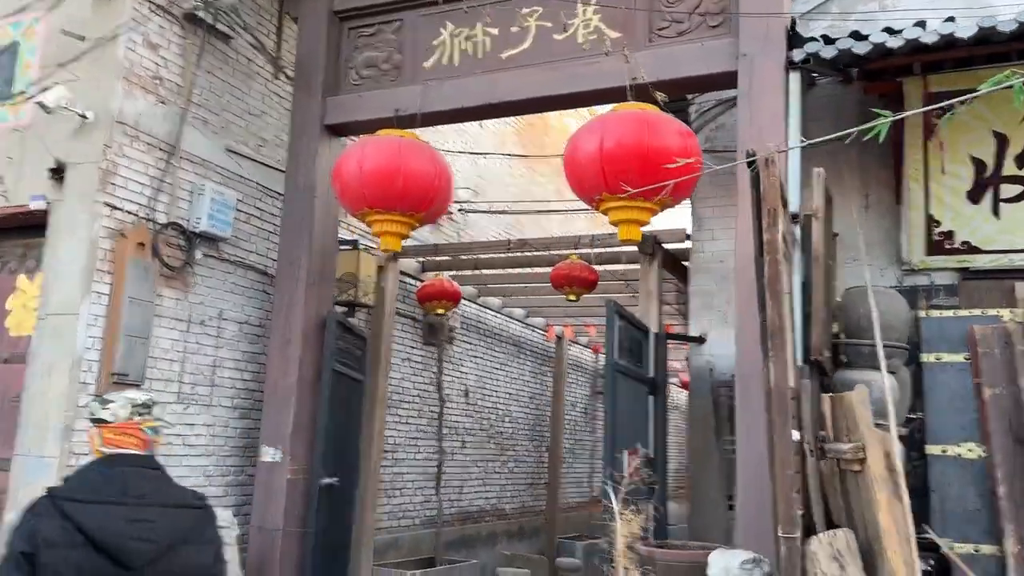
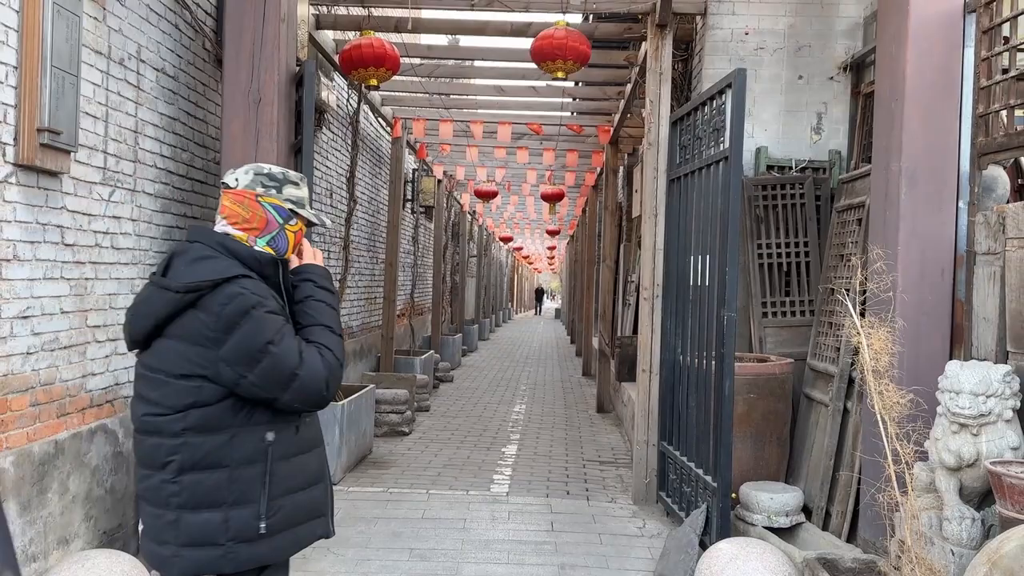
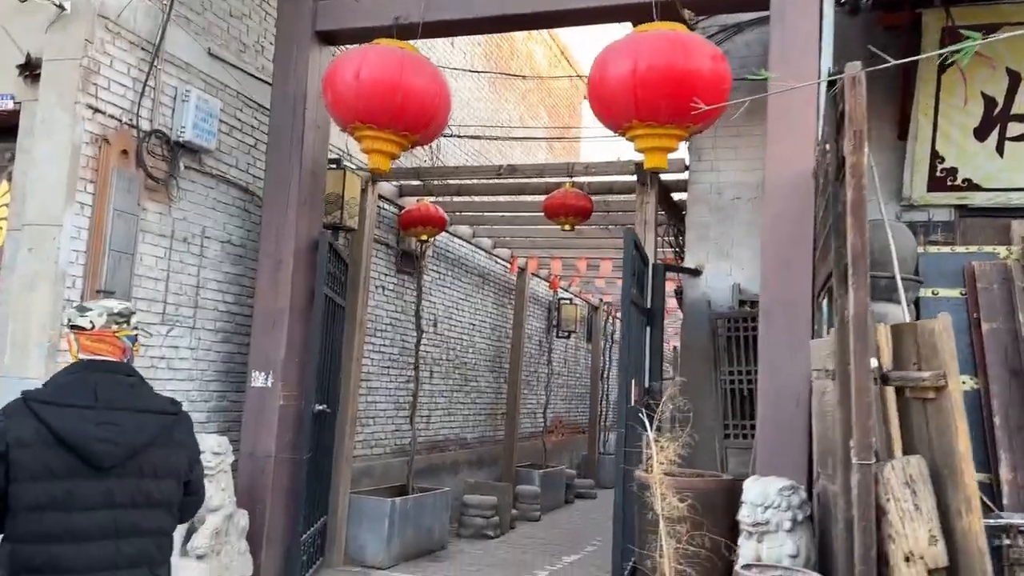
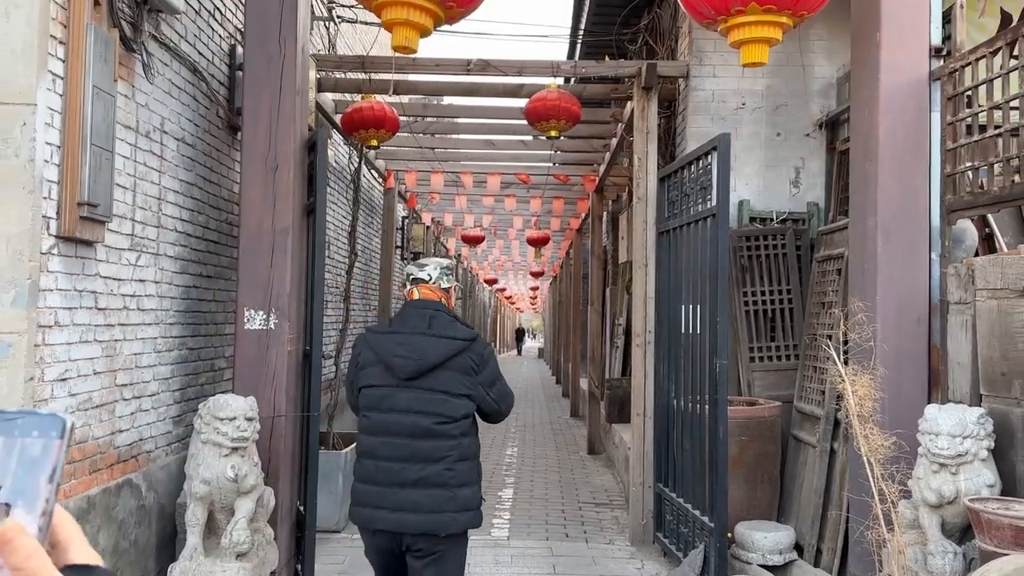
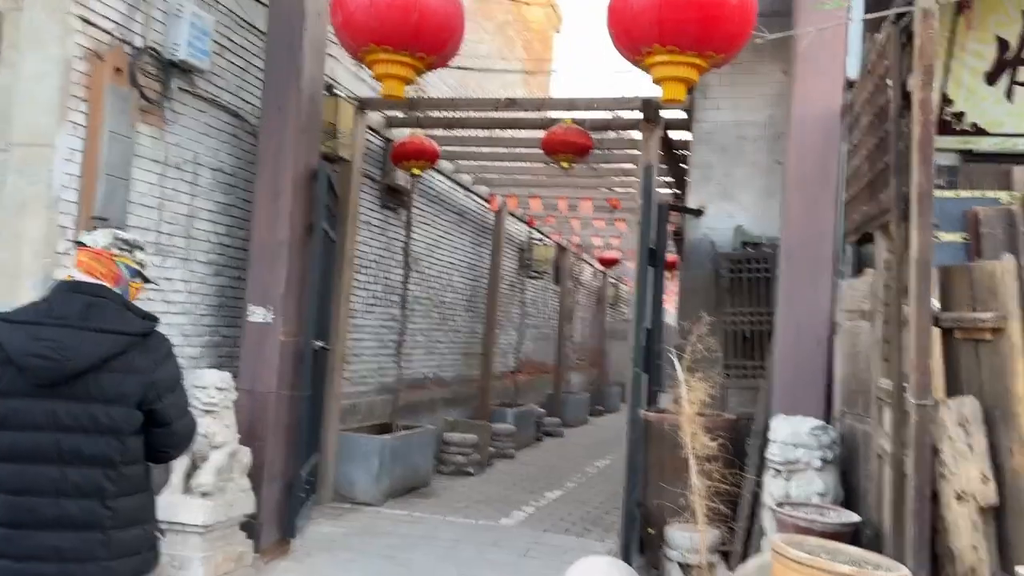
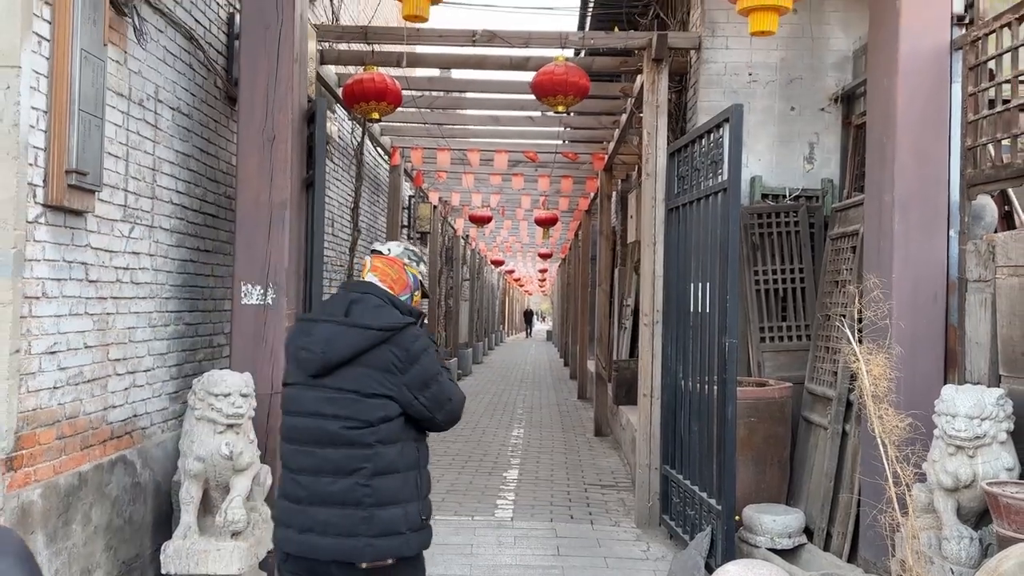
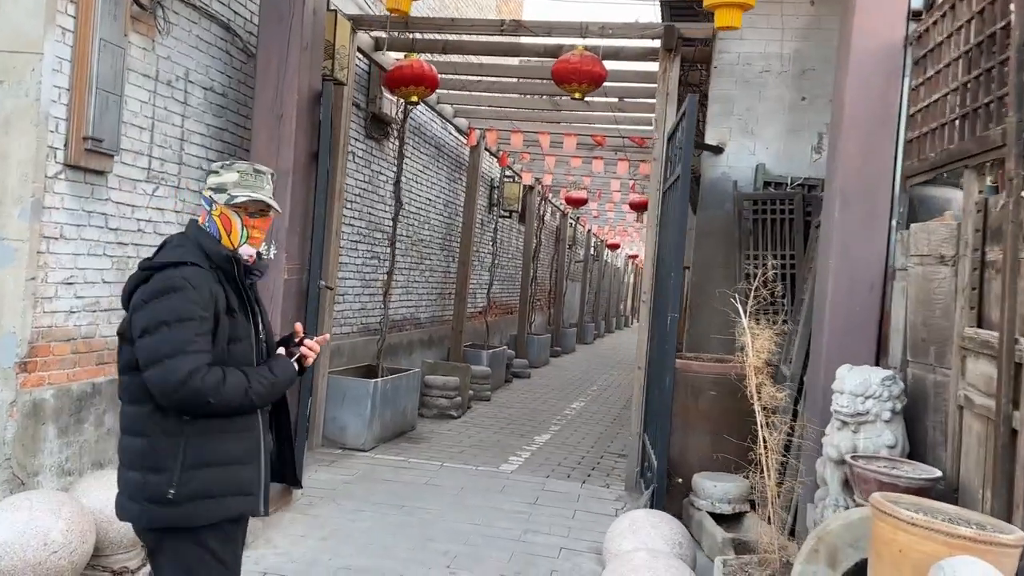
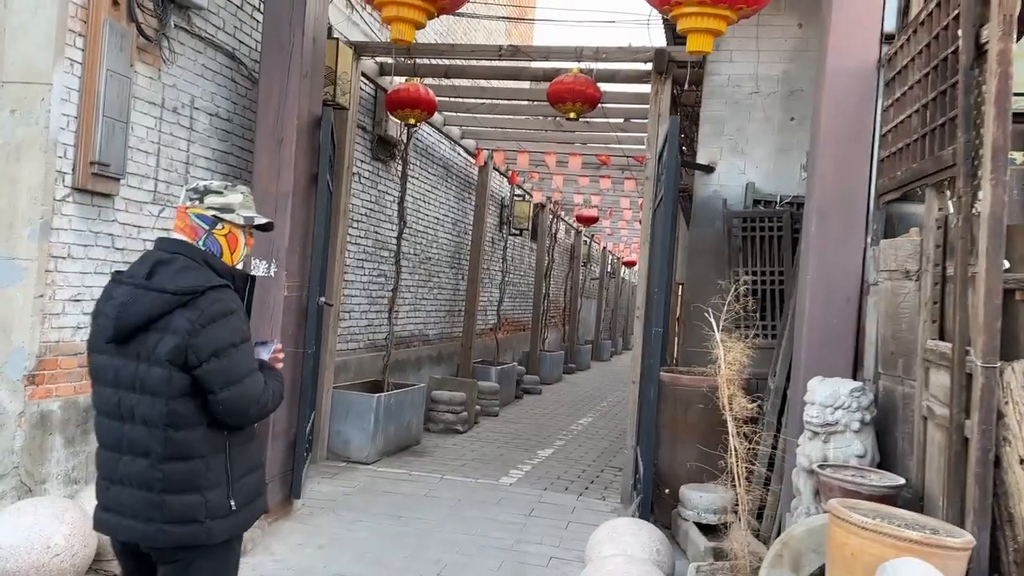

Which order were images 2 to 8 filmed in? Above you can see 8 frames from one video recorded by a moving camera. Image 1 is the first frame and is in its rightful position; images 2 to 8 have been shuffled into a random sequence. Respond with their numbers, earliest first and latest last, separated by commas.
3, 5, 8, 7, 2, 6, 4
